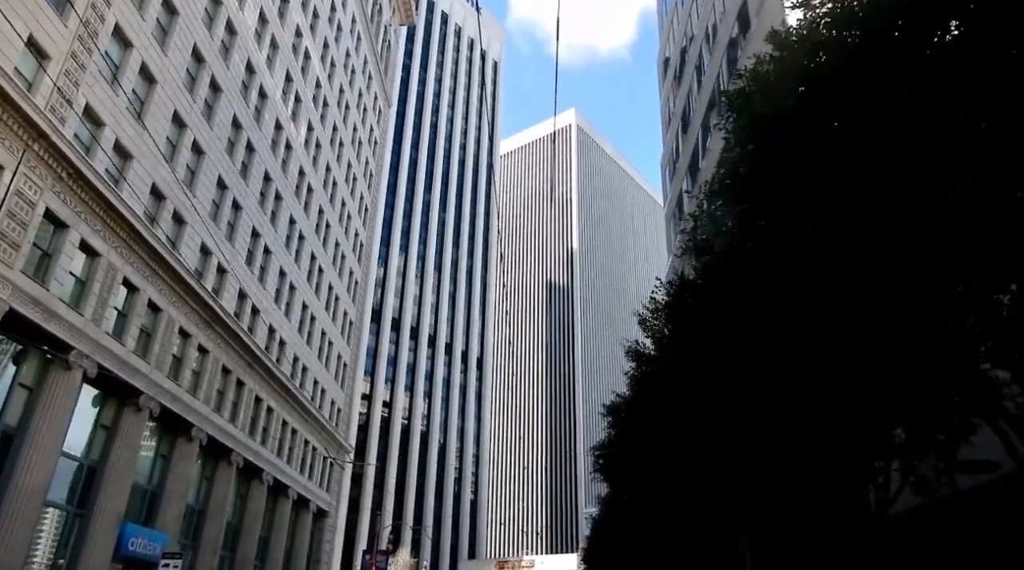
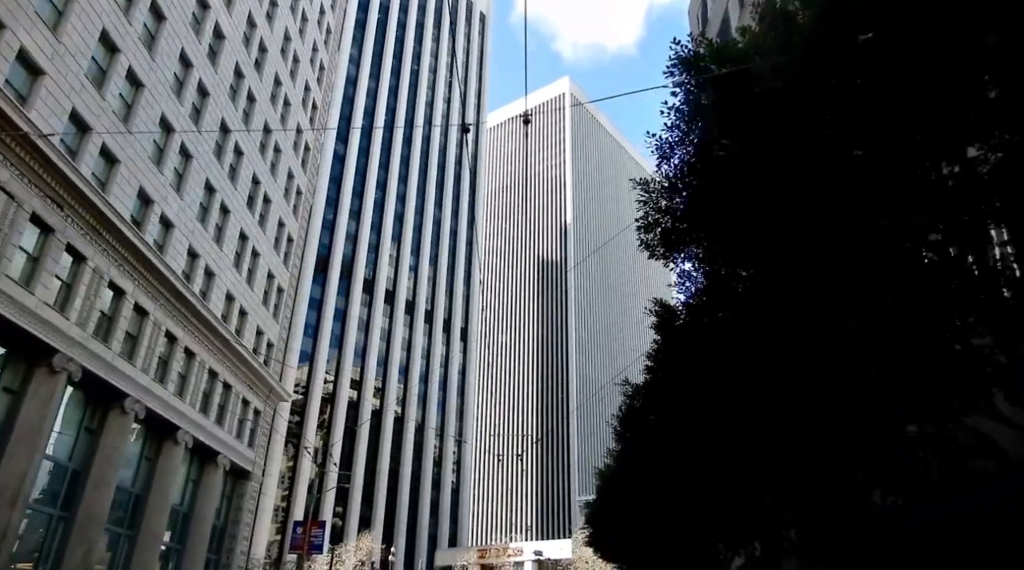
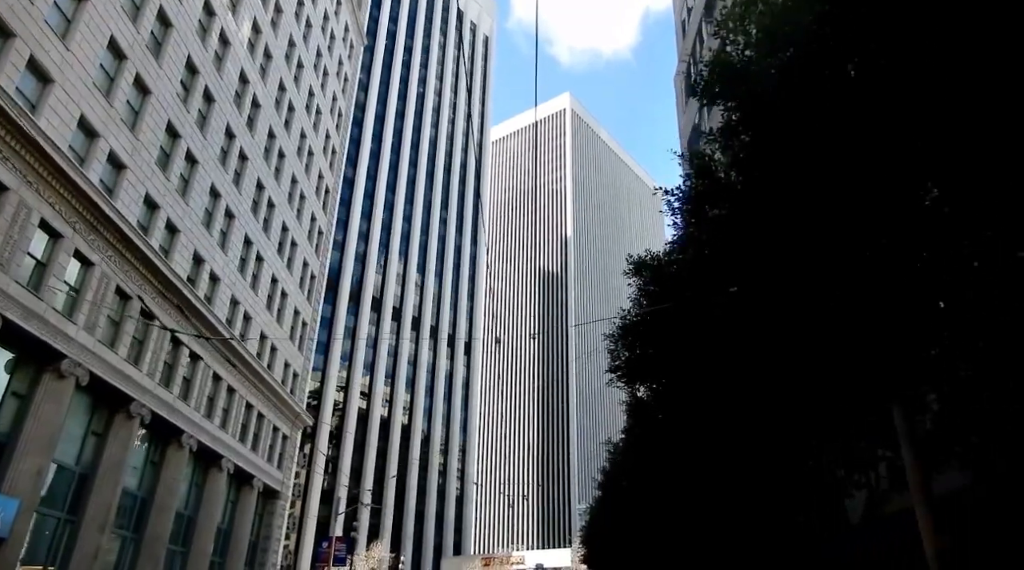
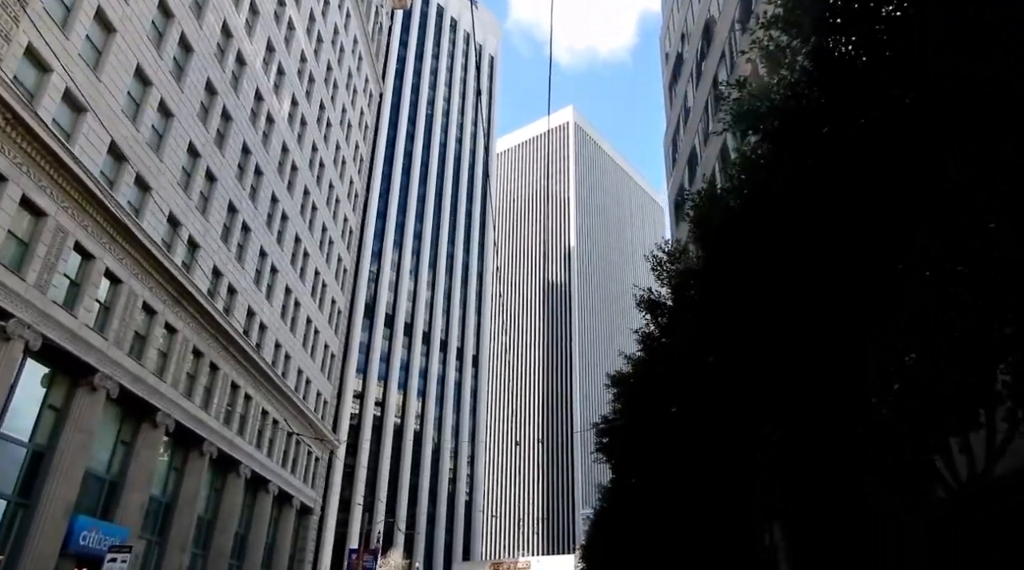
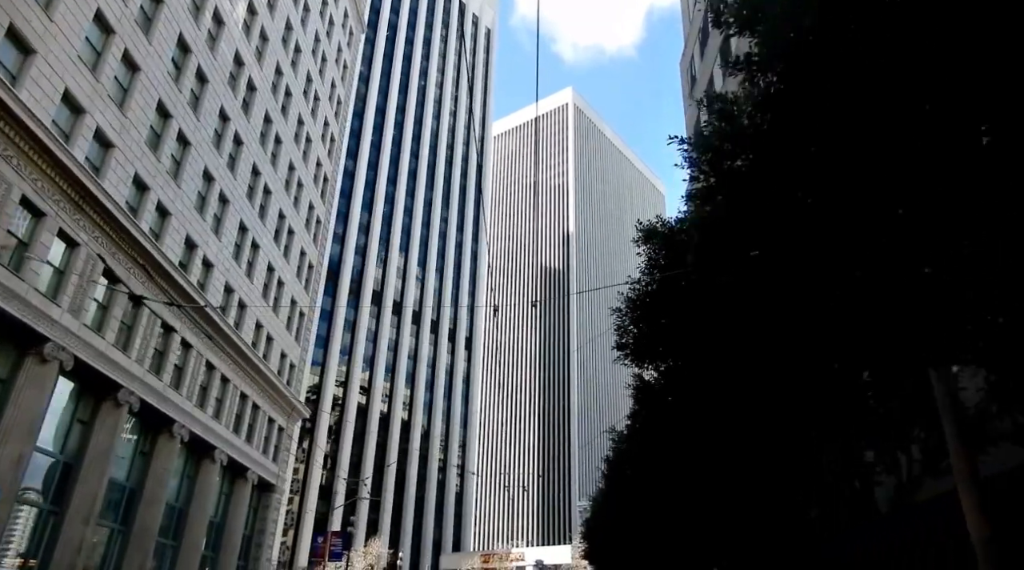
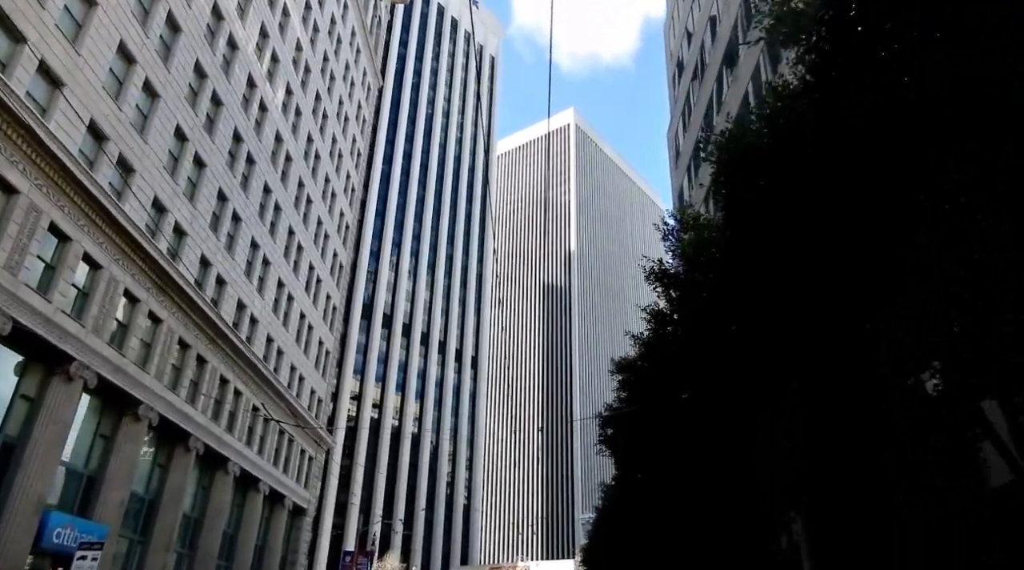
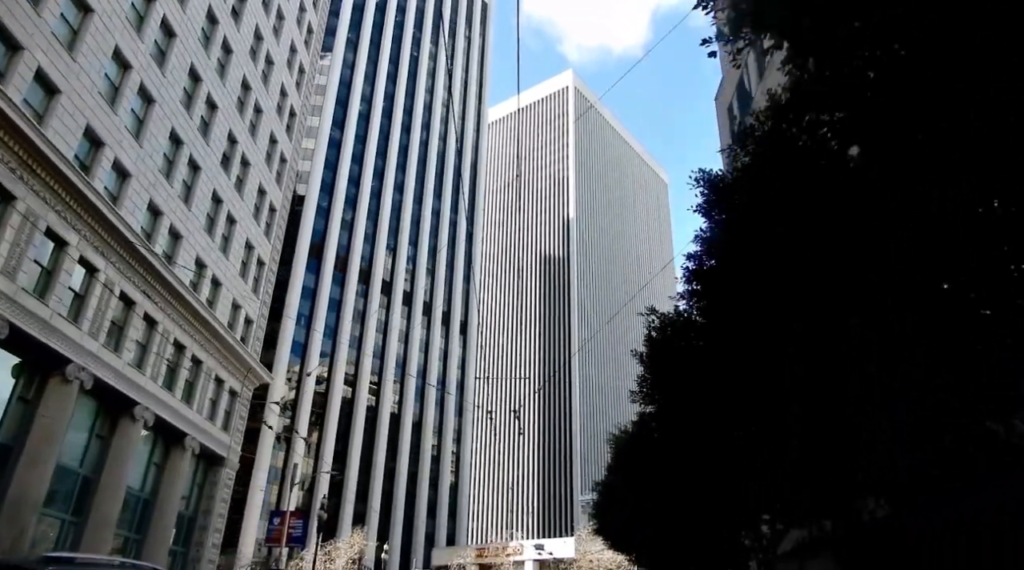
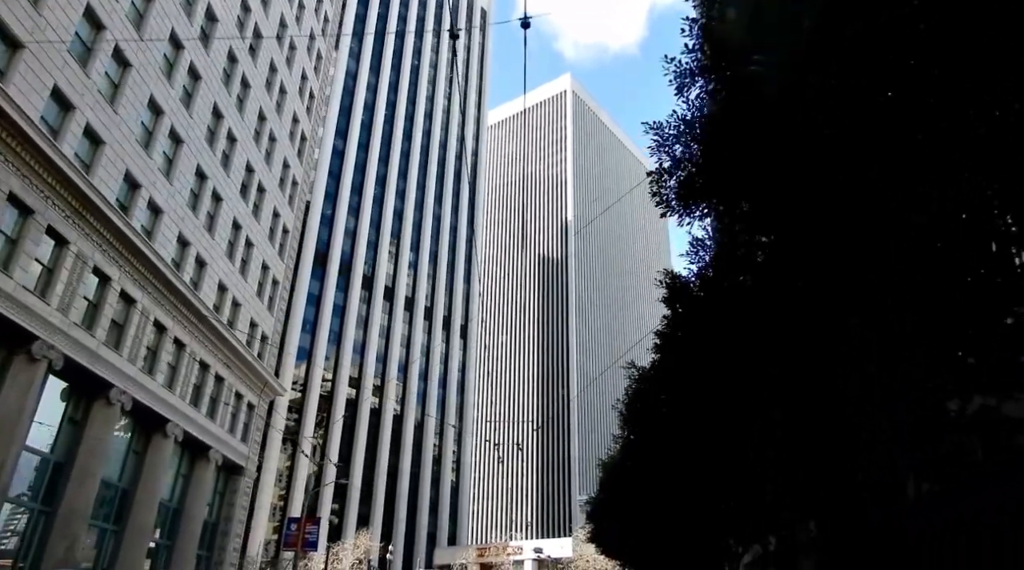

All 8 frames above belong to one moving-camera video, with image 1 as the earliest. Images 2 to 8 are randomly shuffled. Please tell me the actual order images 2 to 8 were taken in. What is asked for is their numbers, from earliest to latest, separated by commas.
4, 6, 3, 5, 2, 8, 7
